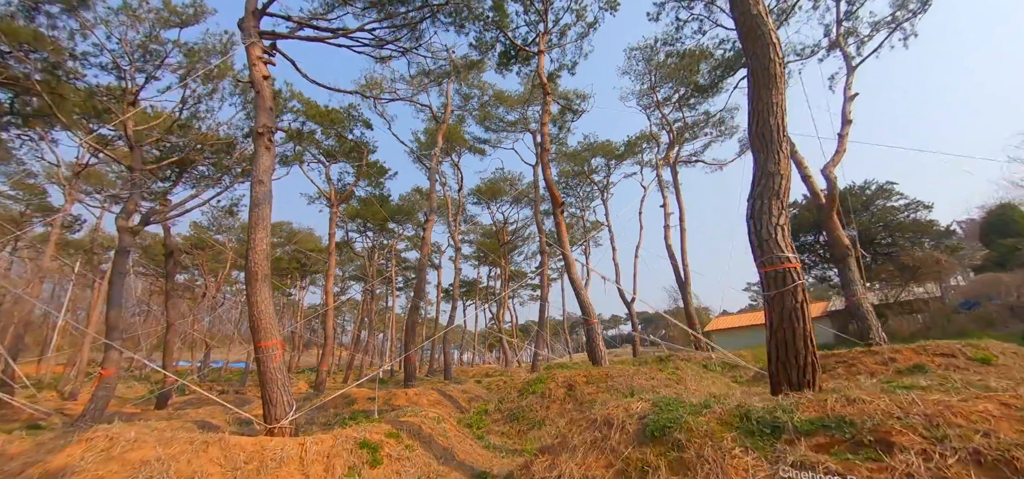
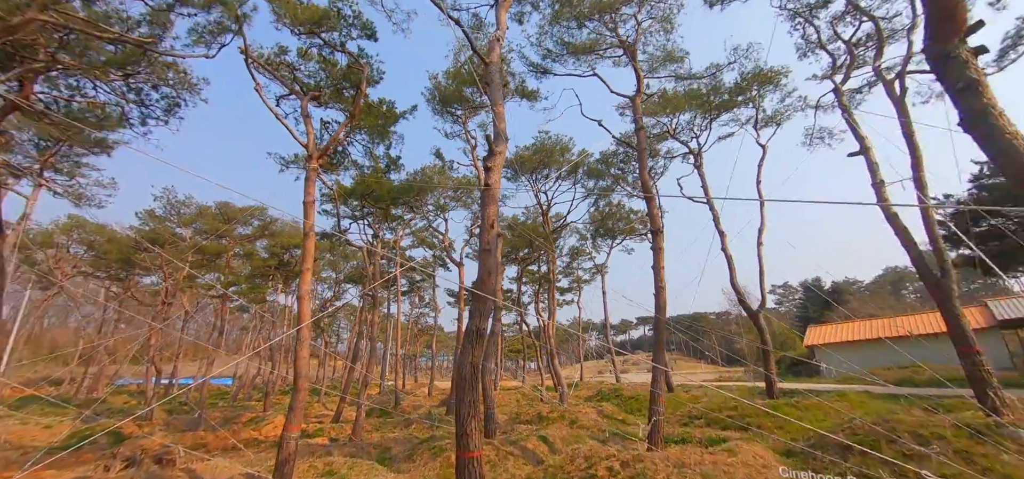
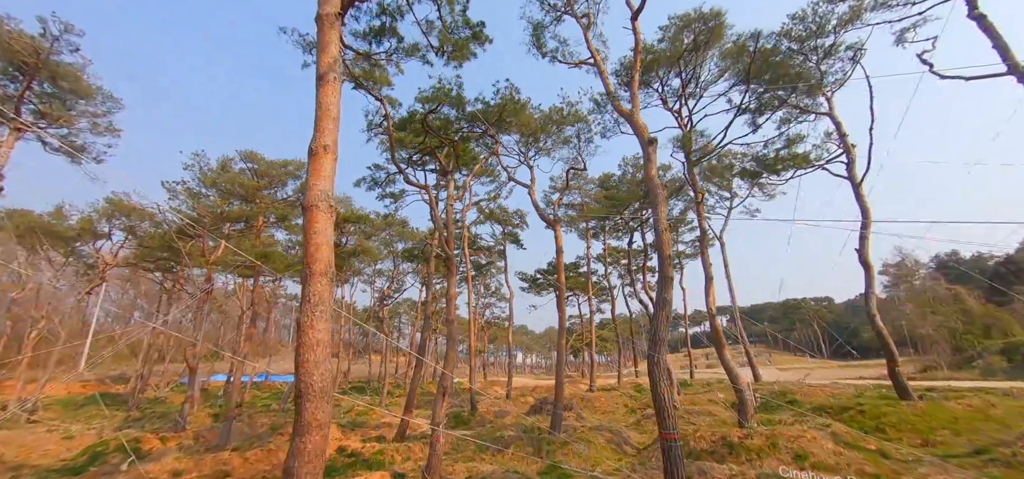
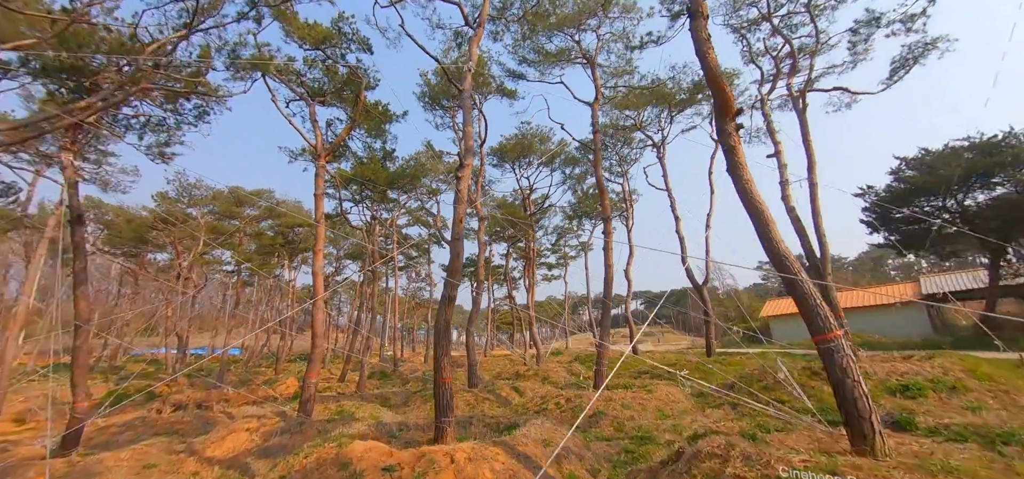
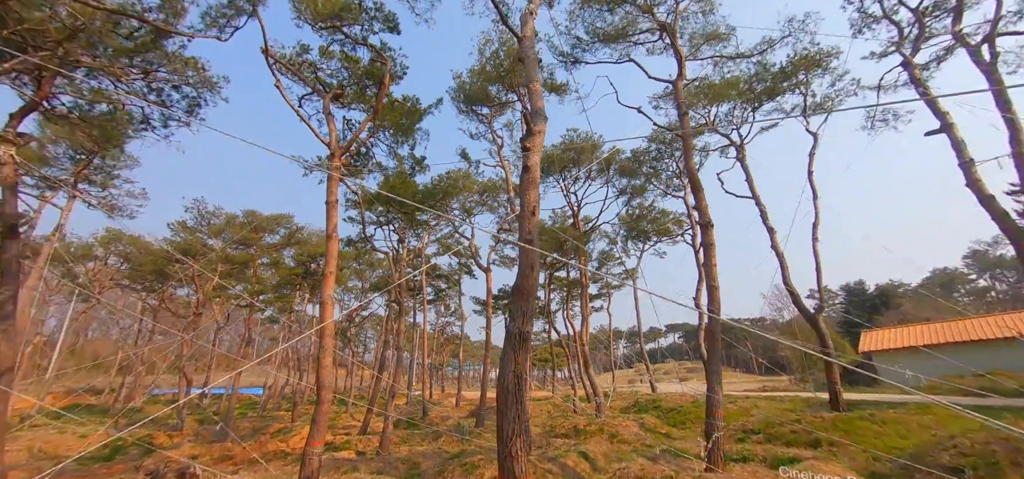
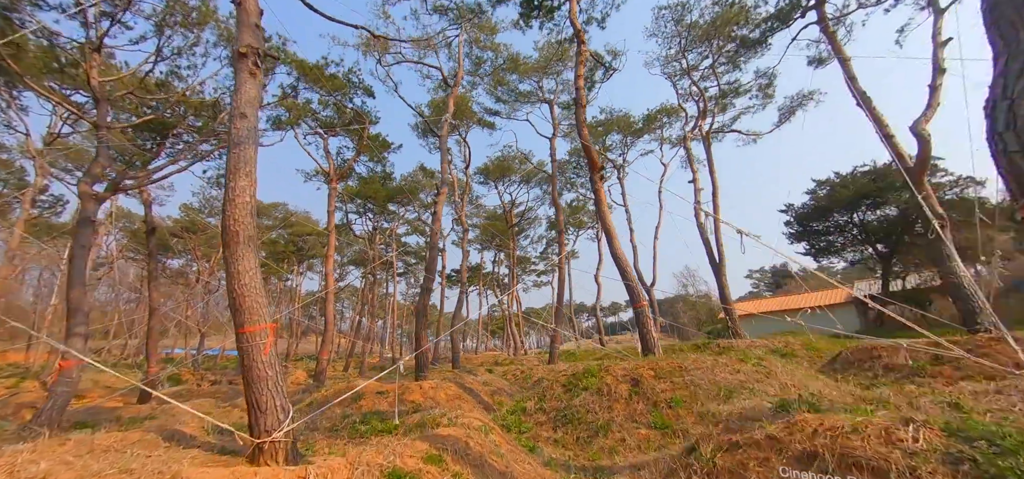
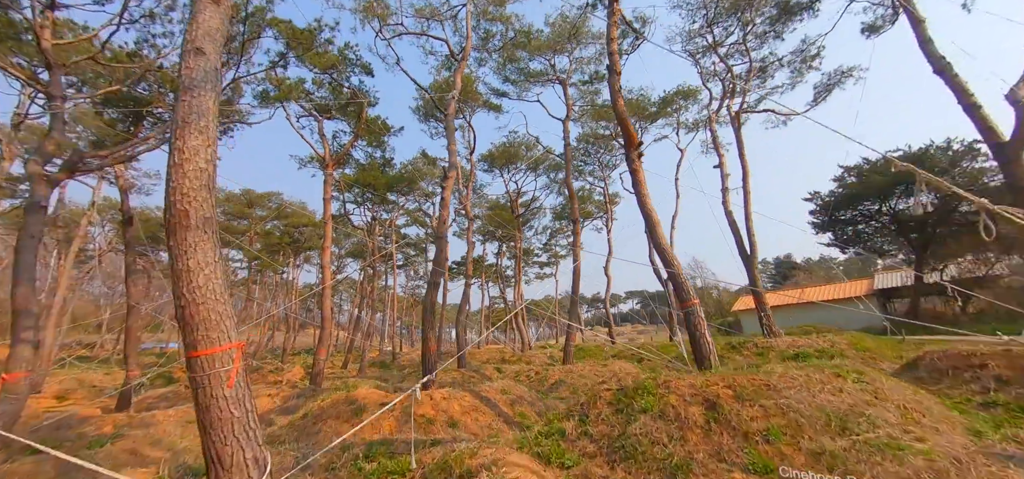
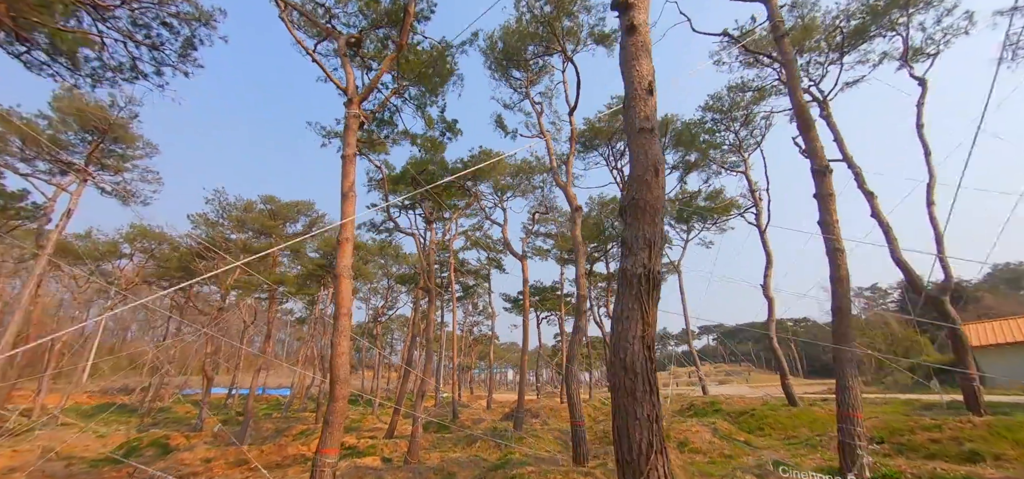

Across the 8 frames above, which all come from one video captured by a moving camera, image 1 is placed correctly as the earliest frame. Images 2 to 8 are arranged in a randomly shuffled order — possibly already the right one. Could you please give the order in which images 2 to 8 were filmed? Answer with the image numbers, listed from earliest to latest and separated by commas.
6, 7, 4, 2, 5, 8, 3
